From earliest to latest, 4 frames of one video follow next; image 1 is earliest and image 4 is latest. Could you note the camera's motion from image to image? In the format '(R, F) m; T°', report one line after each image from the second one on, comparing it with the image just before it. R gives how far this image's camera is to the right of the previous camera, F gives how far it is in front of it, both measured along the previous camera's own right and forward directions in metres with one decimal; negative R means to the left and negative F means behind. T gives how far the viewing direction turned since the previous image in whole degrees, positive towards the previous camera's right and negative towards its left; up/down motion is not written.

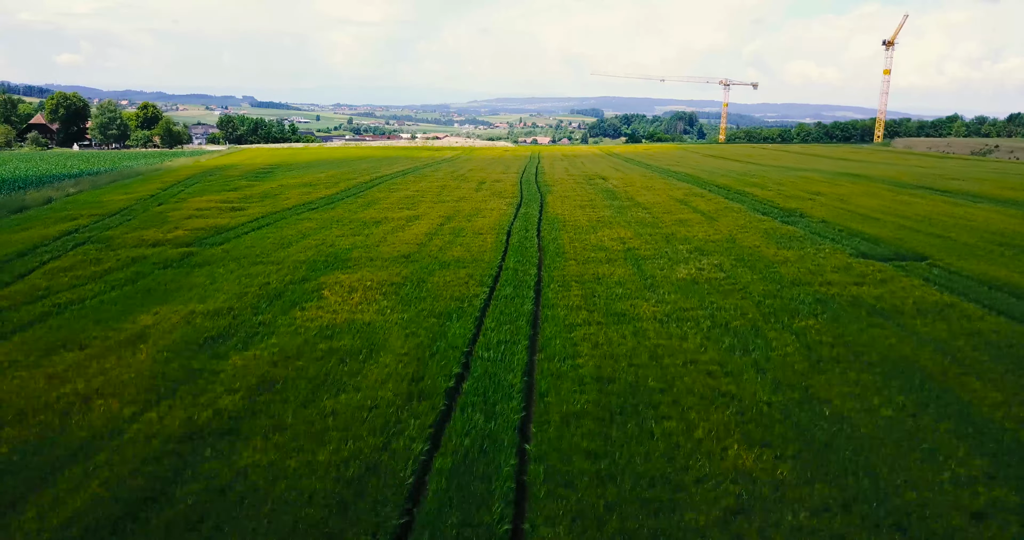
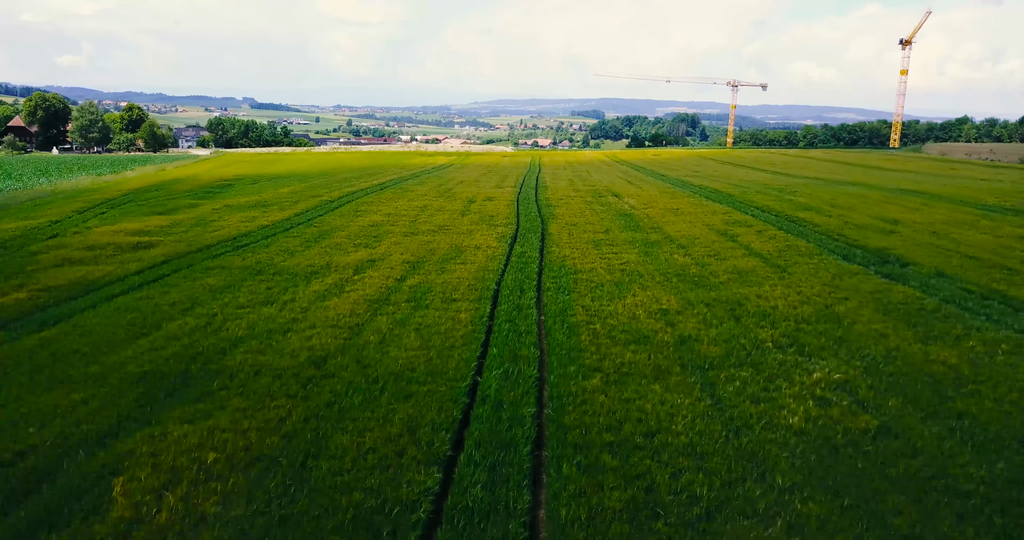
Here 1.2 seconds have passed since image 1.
(+0.2, +5.8) m; 0°
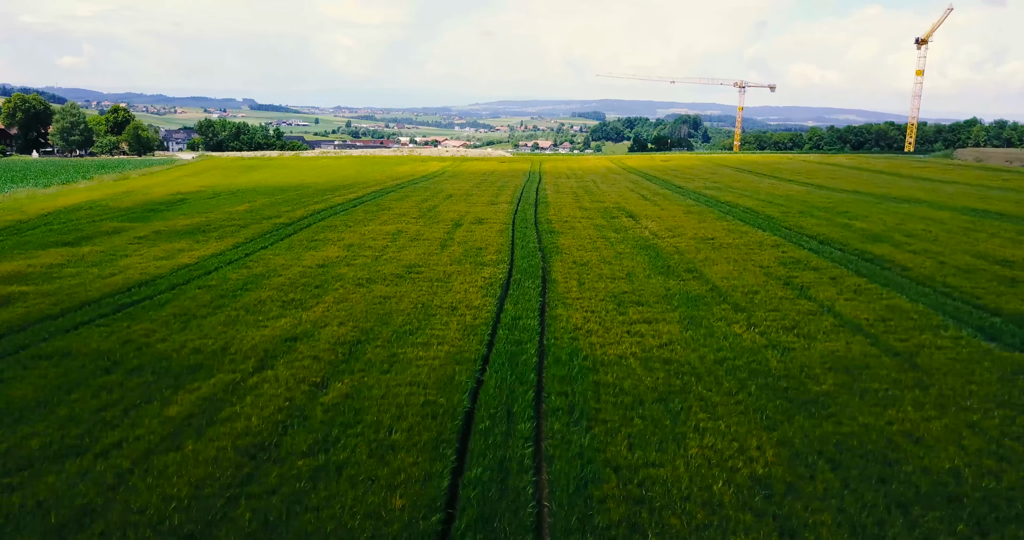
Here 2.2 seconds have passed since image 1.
(+0.2, +5.1) m; 0°
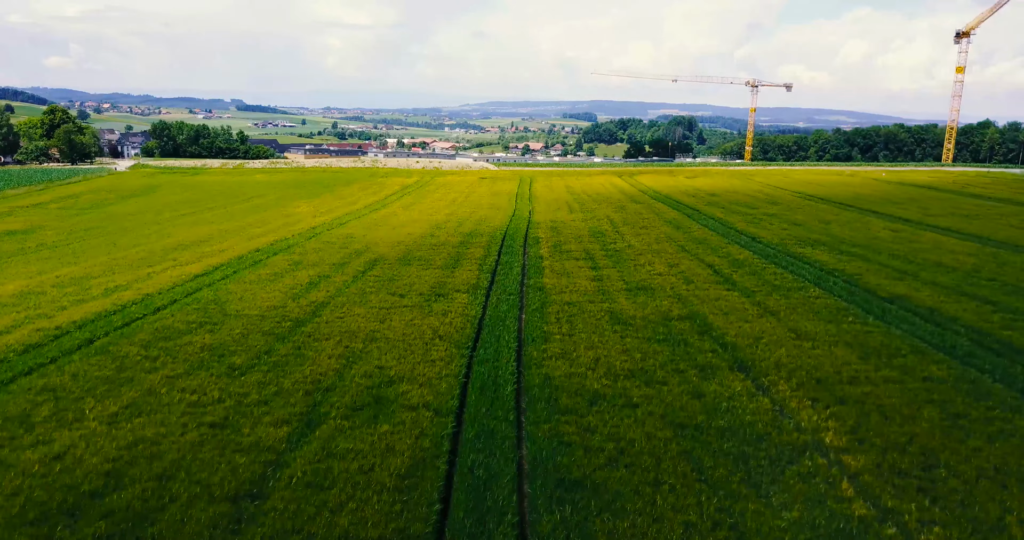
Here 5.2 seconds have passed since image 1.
(+0.6, +14.9) m; +1°
